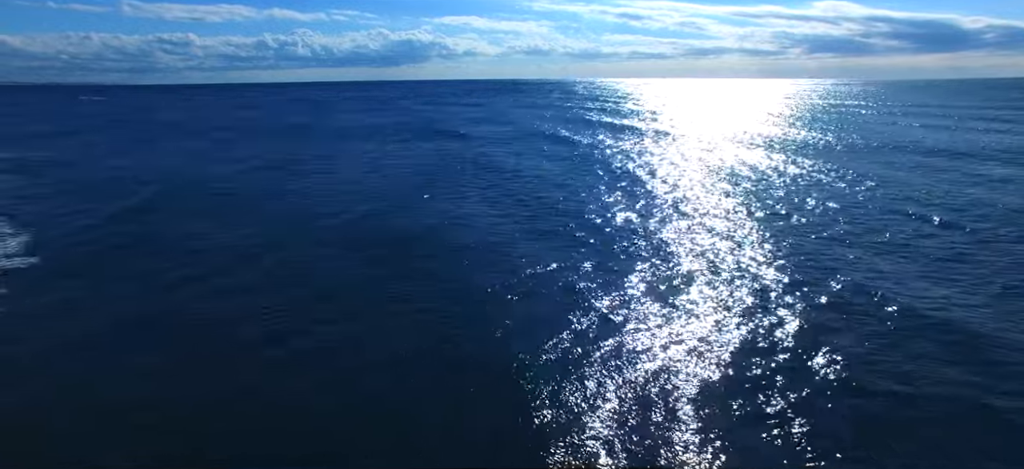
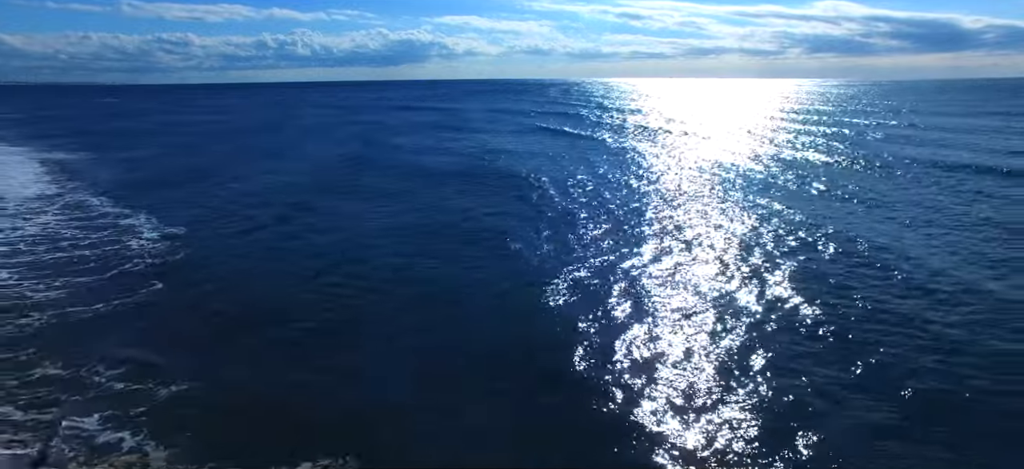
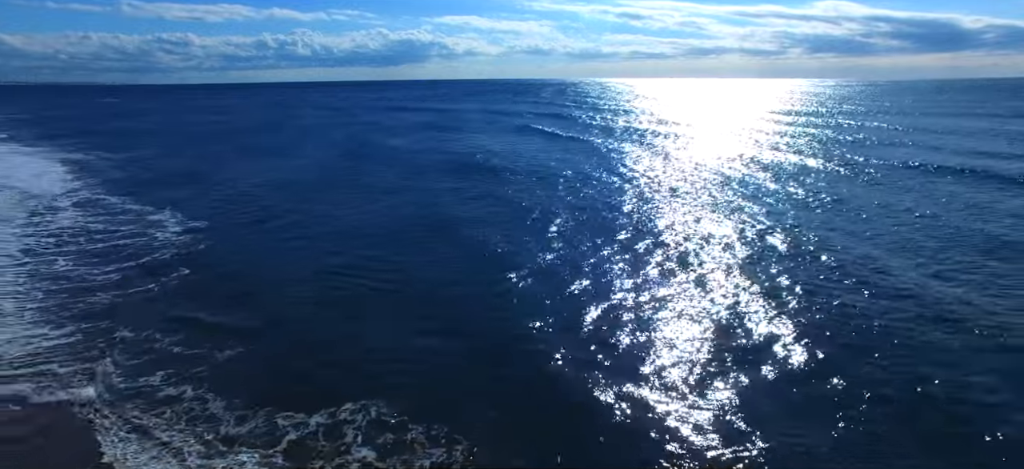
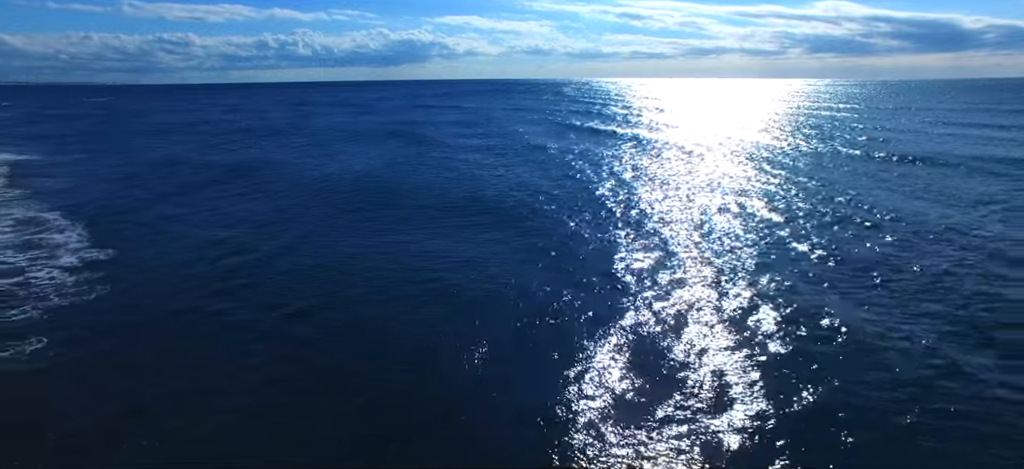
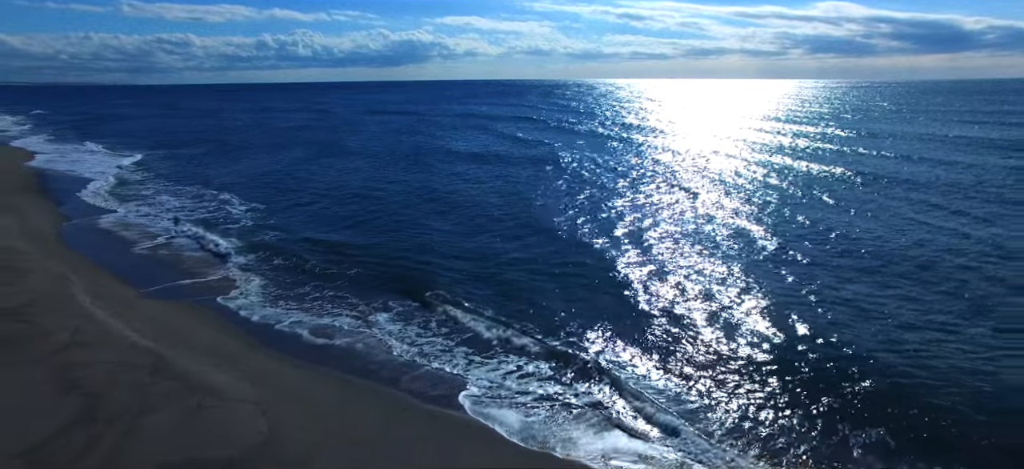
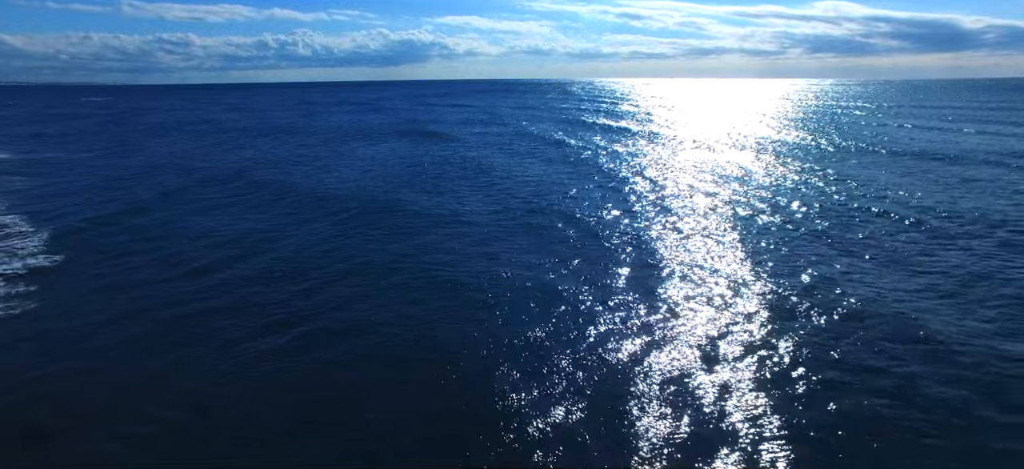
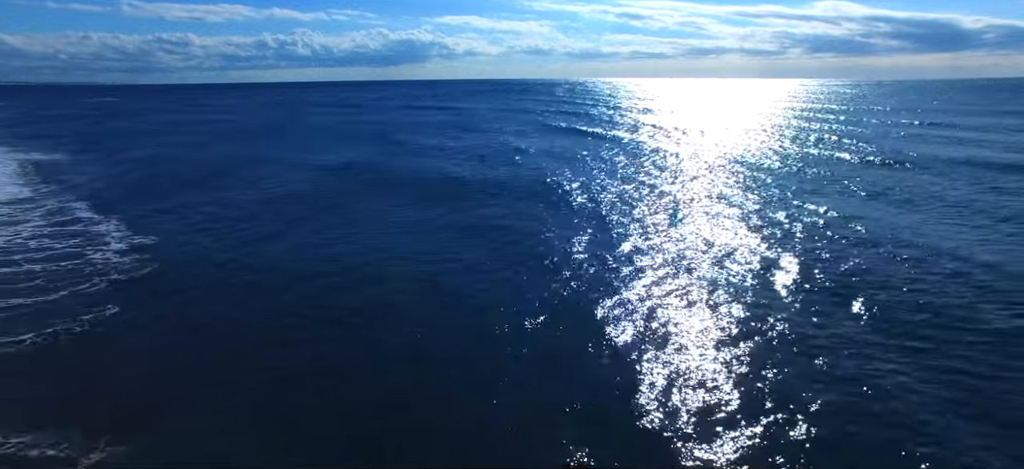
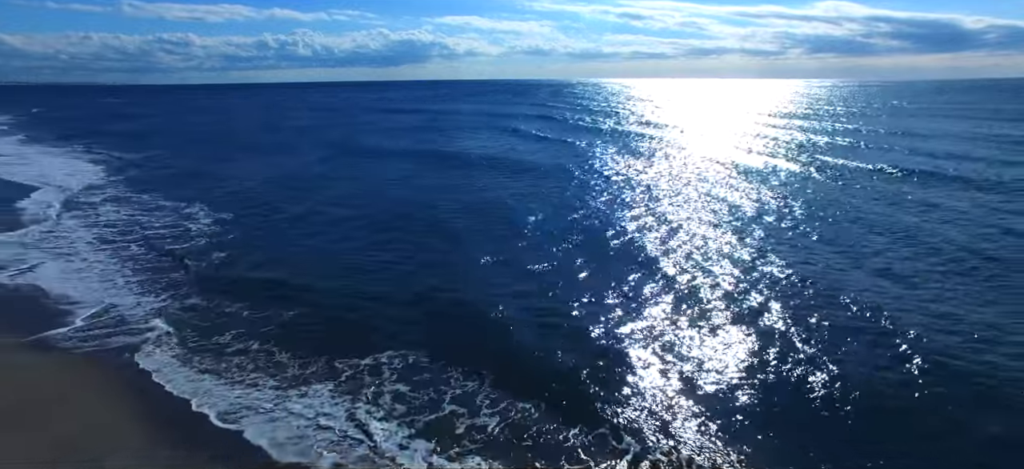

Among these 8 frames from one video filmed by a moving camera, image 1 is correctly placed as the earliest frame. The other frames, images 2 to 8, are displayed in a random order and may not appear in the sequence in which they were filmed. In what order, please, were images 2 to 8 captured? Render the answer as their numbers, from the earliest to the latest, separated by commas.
6, 4, 7, 2, 3, 8, 5
